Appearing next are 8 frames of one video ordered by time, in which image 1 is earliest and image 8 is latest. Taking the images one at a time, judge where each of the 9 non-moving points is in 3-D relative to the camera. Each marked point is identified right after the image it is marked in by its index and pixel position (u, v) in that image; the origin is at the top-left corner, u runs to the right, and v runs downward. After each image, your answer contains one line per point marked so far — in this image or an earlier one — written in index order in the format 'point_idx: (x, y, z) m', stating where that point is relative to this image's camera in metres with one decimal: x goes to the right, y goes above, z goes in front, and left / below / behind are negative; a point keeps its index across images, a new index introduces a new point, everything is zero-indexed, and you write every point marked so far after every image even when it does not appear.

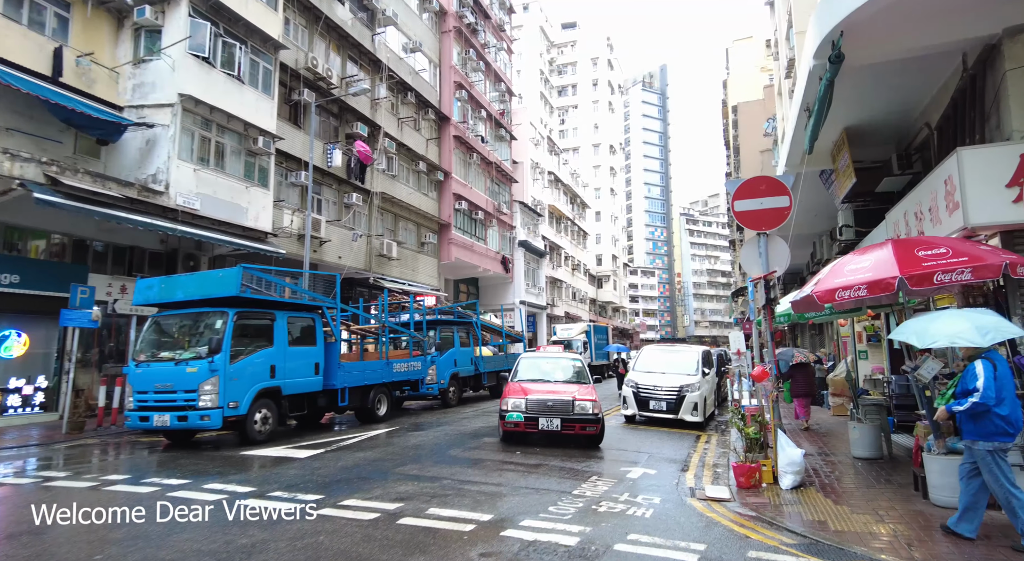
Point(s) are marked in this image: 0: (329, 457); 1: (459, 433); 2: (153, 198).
0: (-2.5, -2.4, +7.9) m
1: (-1.0, -2.8, +10.4) m
2: (-8.5, +2.0, +13.7) m
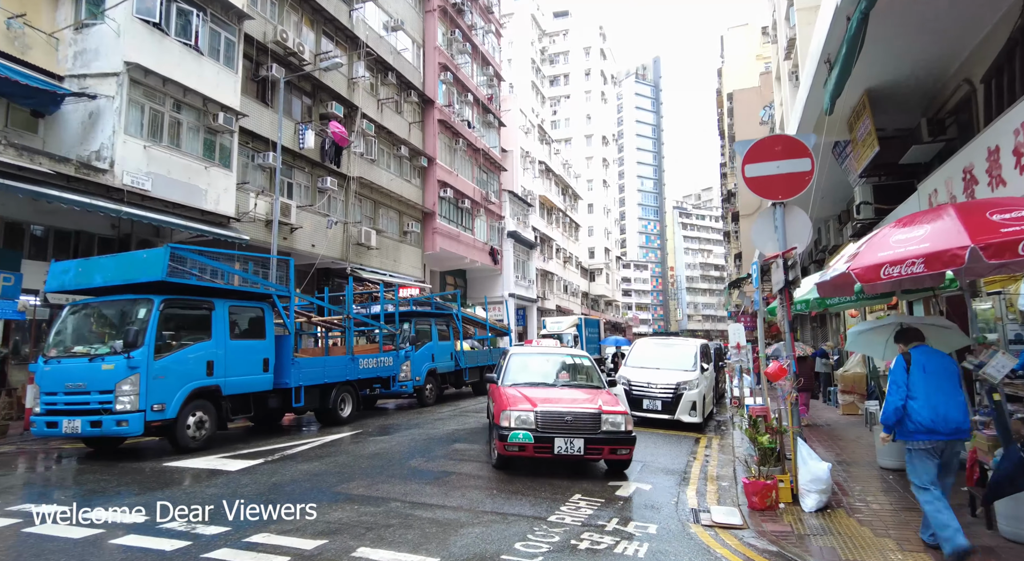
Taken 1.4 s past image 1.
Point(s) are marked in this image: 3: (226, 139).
0: (-2.9, -2.2, +6.7) m
1: (-1.4, -2.5, +9.2) m
2: (-9.0, +2.2, +12.3) m
3: (-7.9, +3.9, +16.0) m
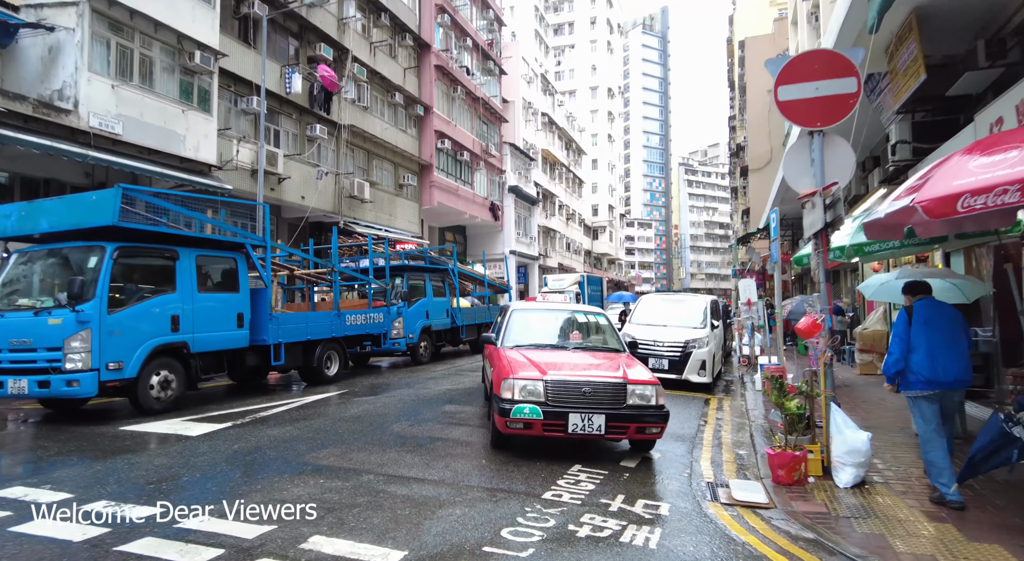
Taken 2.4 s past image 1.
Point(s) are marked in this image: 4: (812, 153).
0: (-2.9, -1.6, +6.0) m
1: (-1.4, -1.8, +8.6) m
2: (-9.0, +3.2, +11.4) m
3: (-8.0, +5.2, +14.9) m
4: (+2.7, +1.2, +5.2) m
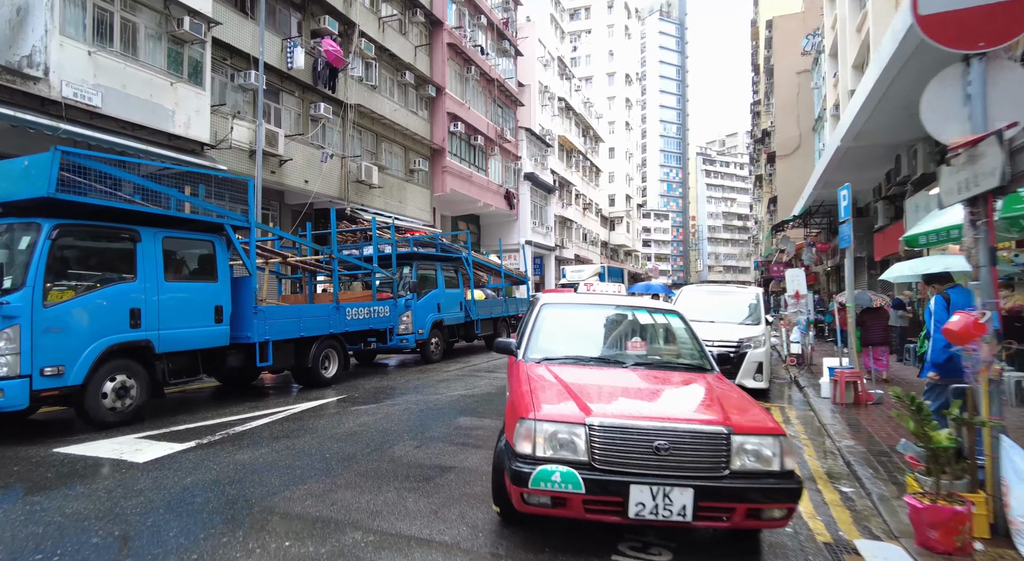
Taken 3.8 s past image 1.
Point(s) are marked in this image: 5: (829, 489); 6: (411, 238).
0: (-2.7, -1.5, +4.7) m
1: (-1.1, -1.6, +7.2) m
2: (-8.6, +3.4, +10.1) m
3: (-7.5, +5.4, +13.6) m
4: (+3.0, +1.3, +3.8) m
5: (+2.5, -1.6, +4.5) m
6: (-2.1, +0.9, +12.3) m
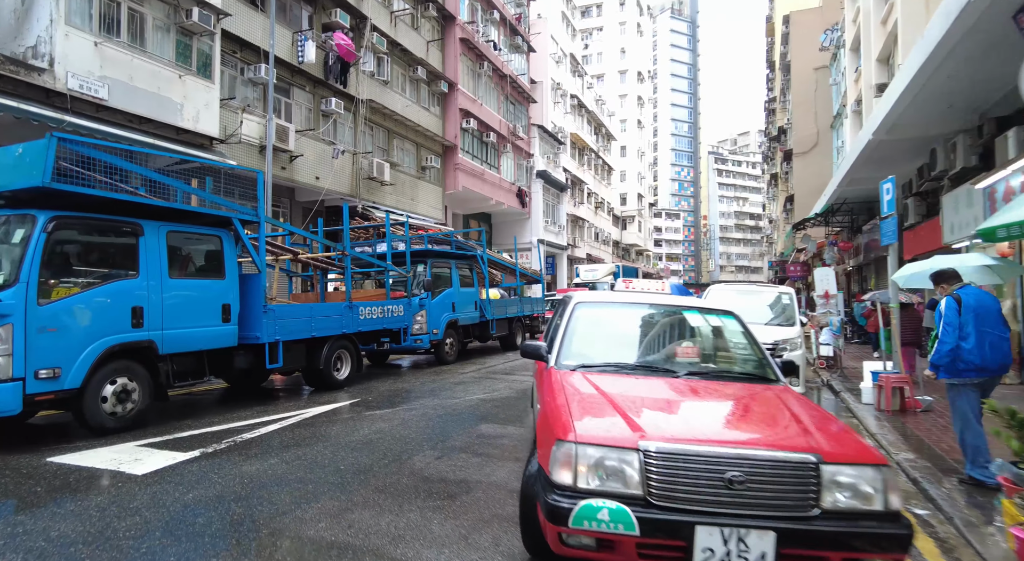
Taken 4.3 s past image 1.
0: (-2.4, -1.5, +4.3) m
1: (-0.8, -1.6, +6.8) m
2: (-8.3, +3.5, +9.8) m
3: (-7.1, +5.5, +13.3) m
4: (+3.2, +1.3, +3.3) m
5: (+2.7, -1.6, +4.0) m
6: (-1.8, +0.9, +11.8) m
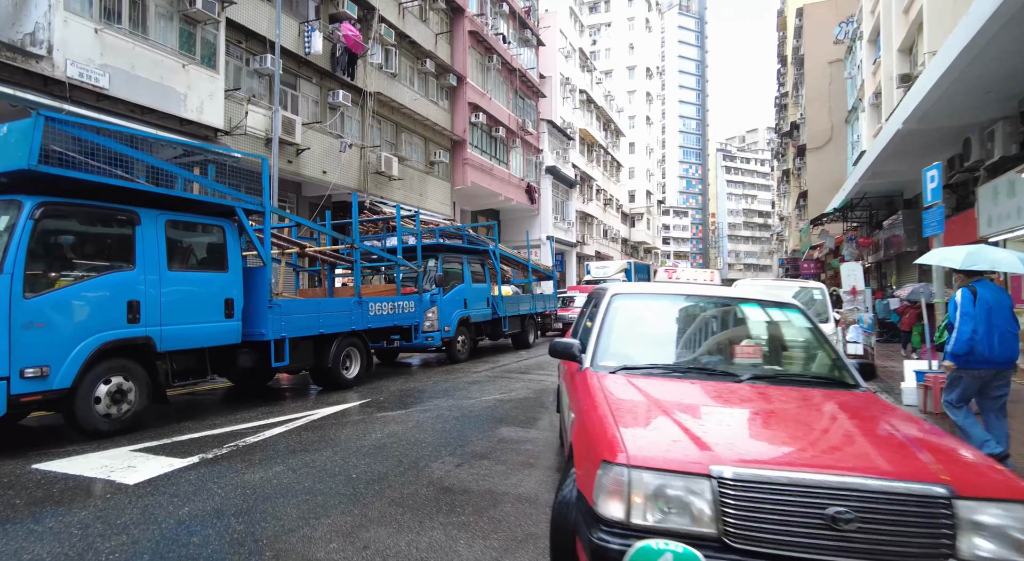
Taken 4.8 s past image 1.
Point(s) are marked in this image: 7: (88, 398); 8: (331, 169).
0: (-2.2, -1.4, +3.9) m
1: (-0.6, -1.5, +6.4) m
2: (-8.0, +3.6, +9.5) m
3: (-6.8, +5.6, +12.9) m
4: (+3.4, +1.3, +2.8) m
5: (+2.9, -1.5, +3.6) m
6: (-1.5, +1.0, +11.4) m
7: (-3.7, -1.0, +5.1) m
8: (-5.3, +3.3, +17.0) m
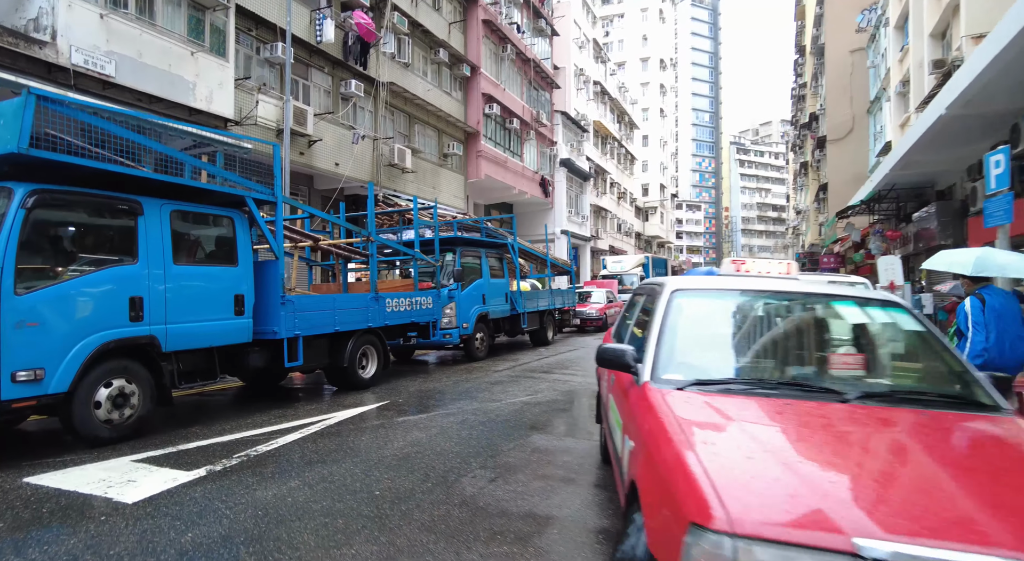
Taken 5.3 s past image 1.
0: (-2.0, -1.4, +3.5) m
1: (-0.3, -1.4, +5.9) m
2: (-7.6, +3.7, +9.1) m
3: (-6.4, +5.7, +12.5) m
4: (+3.6, +1.4, +2.3) m
5: (+3.2, -1.5, +3.1) m
6: (-1.1, +1.1, +11.0) m
7: (-3.5, -1.0, +4.7) m
8: (-4.8, +3.4, +16.6) m
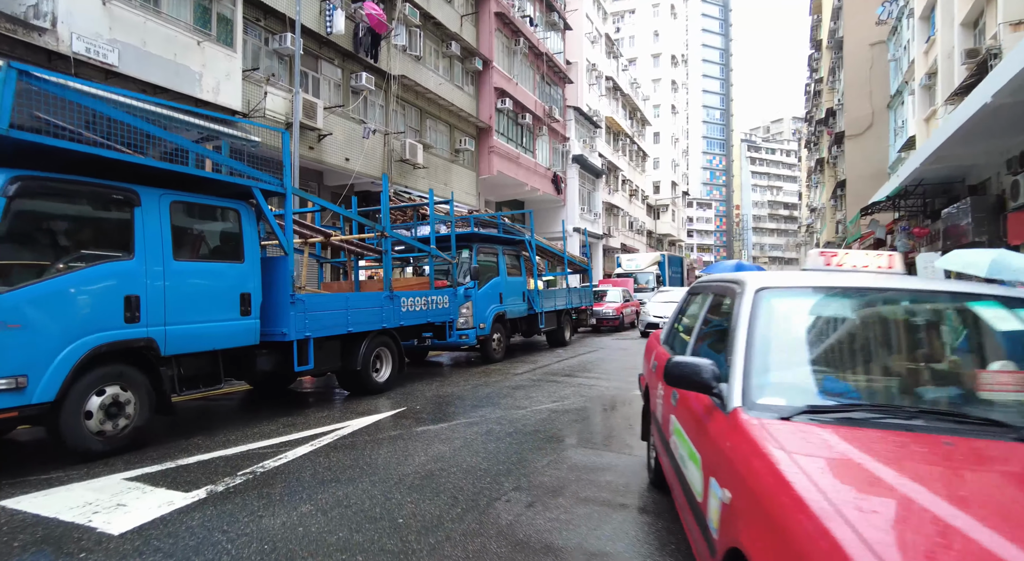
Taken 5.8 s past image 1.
0: (-1.7, -1.3, +3.0) m
1: (0.0, -1.4, +5.4) m
2: (-7.3, +3.7, +8.7) m
3: (-6.0, +5.7, +12.1) m
4: (+3.9, +1.4, +1.7) m
5: (+3.4, -1.5, +2.5) m
6: (-0.8, +1.2, +10.5) m
7: (-3.2, -1.0, +4.3) m
8: (-4.4, +3.5, +16.1) m
